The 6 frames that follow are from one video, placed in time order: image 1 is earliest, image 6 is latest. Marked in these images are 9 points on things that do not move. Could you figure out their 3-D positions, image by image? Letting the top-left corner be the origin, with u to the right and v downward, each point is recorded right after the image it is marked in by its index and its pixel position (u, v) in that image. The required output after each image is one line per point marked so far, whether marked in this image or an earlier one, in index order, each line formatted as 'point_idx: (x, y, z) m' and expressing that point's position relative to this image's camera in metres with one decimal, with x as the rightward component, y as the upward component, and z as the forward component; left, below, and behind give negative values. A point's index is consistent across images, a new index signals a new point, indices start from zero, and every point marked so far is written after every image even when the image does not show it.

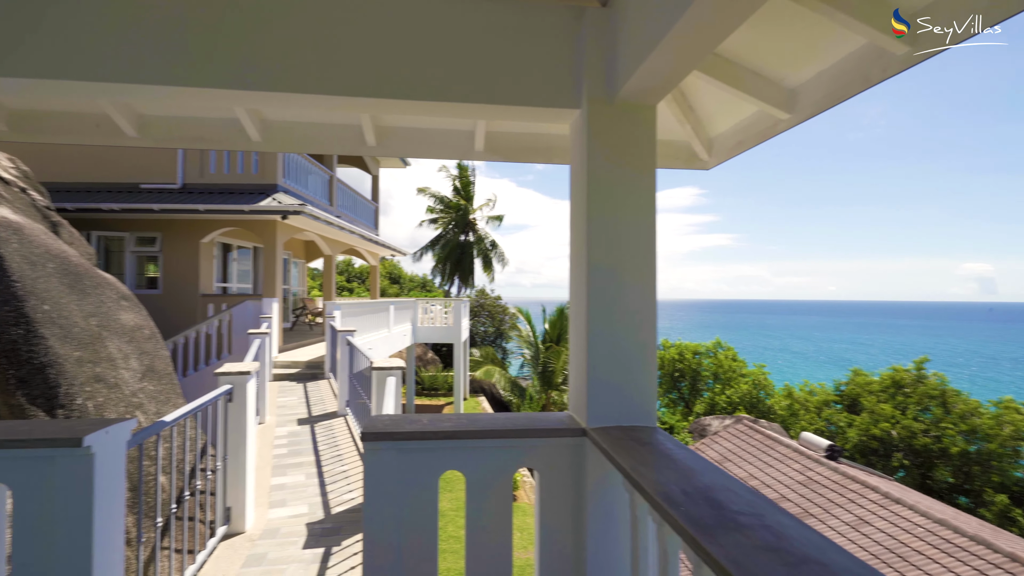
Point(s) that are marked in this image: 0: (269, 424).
0: (-3.6, -2.0, +7.3) m
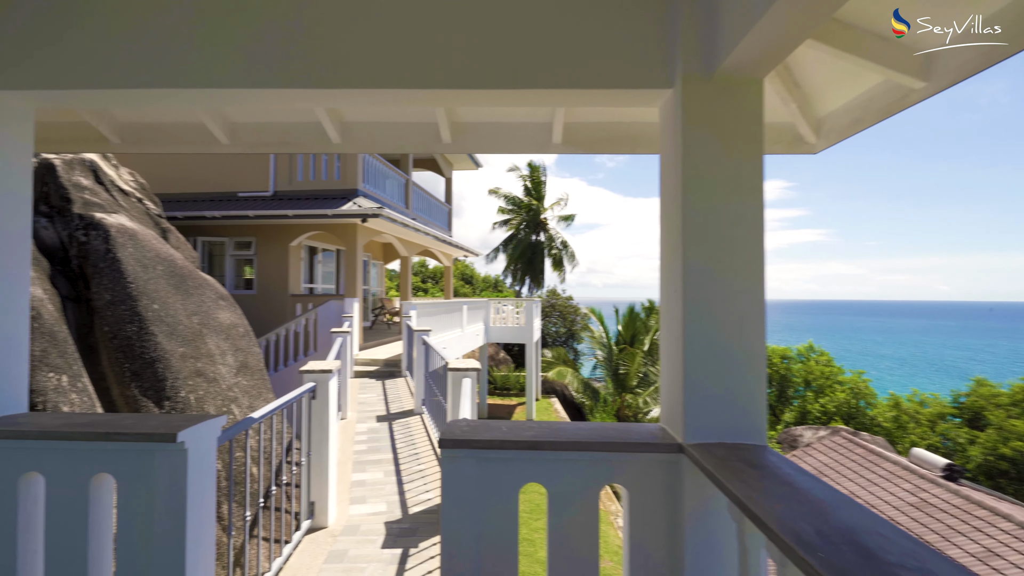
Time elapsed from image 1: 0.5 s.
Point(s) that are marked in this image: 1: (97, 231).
0: (-2.5, -2.0, +7.6) m
1: (-4.4, +0.6, +5.3) m
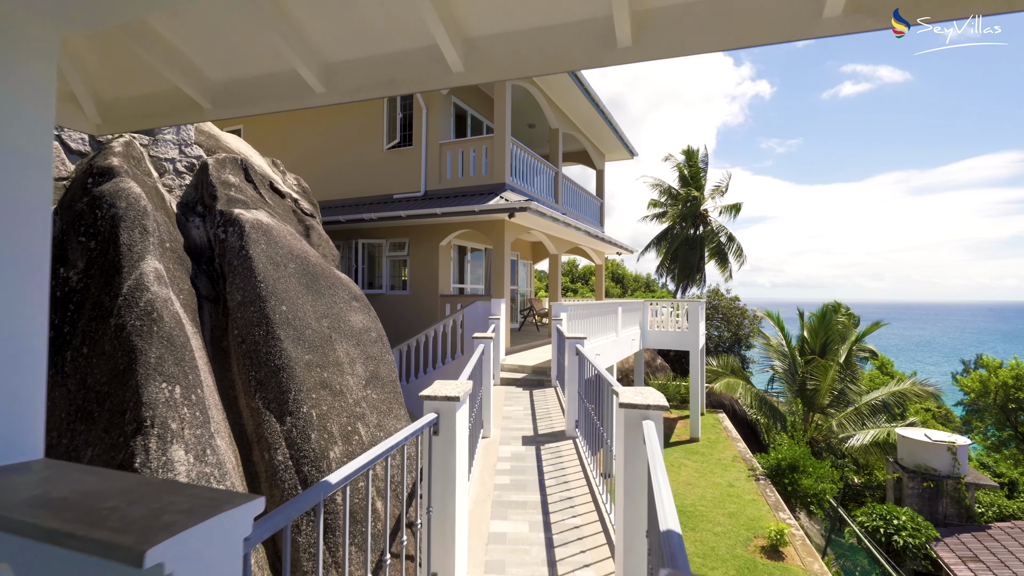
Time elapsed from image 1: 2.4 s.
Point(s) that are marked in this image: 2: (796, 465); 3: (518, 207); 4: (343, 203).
0: (-0.3, -2.0, +6.6) m
1: (-2.8, +0.6, +5.0) m
2: (+8.3, -5.2, +14.5) m
3: (+0.1, +1.9, +11.3) m
4: (-5.0, +2.5, +14.7) m
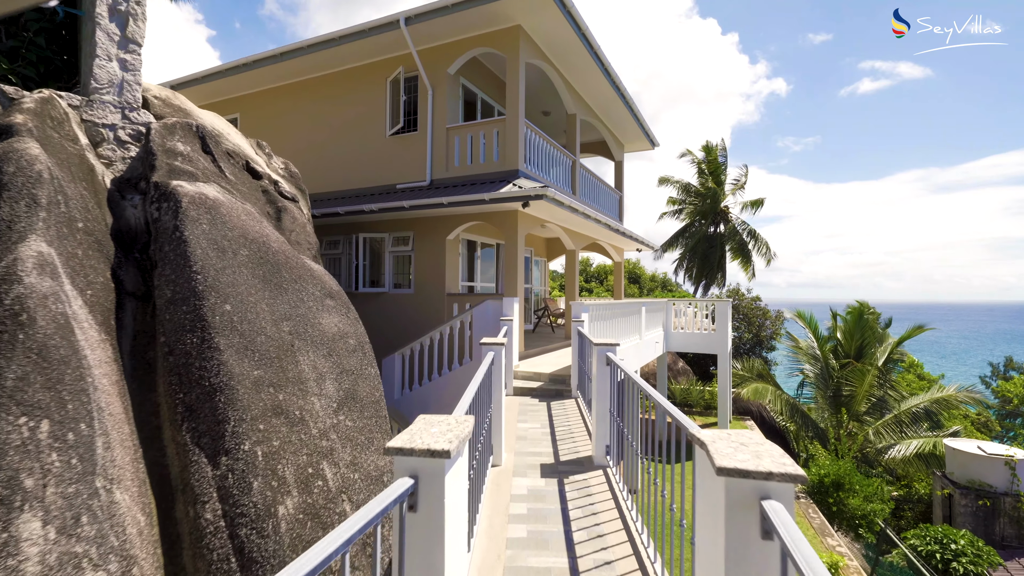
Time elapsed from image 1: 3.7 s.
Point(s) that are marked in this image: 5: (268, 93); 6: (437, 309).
0: (-0.1, -2.0, +5.4) m
1: (-2.7, +0.7, +3.8) m
2: (+8.7, -5.2, +13.1) m
3: (+0.4, +1.9, +10.1) m
4: (-4.6, +2.6, +13.6) m
5: (-7.4, +6.0, +15.1) m
6: (-1.9, -0.5, +12.3) m
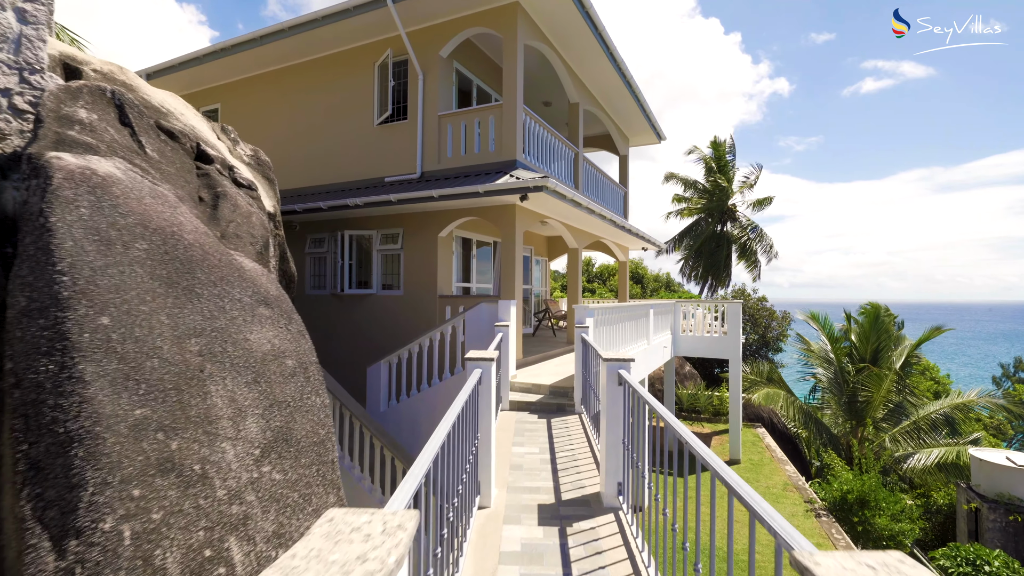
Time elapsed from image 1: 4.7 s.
0: (-0.2, -2.0, +4.4) m
1: (-2.8, +0.6, +2.9) m
2: (+8.6, -5.2, +12.1) m
3: (+0.4, +1.9, +9.1) m
4: (-4.7, +2.6, +12.6) m
5: (-7.5, +5.9, +14.1) m
6: (-1.9, -0.5, +11.3) m
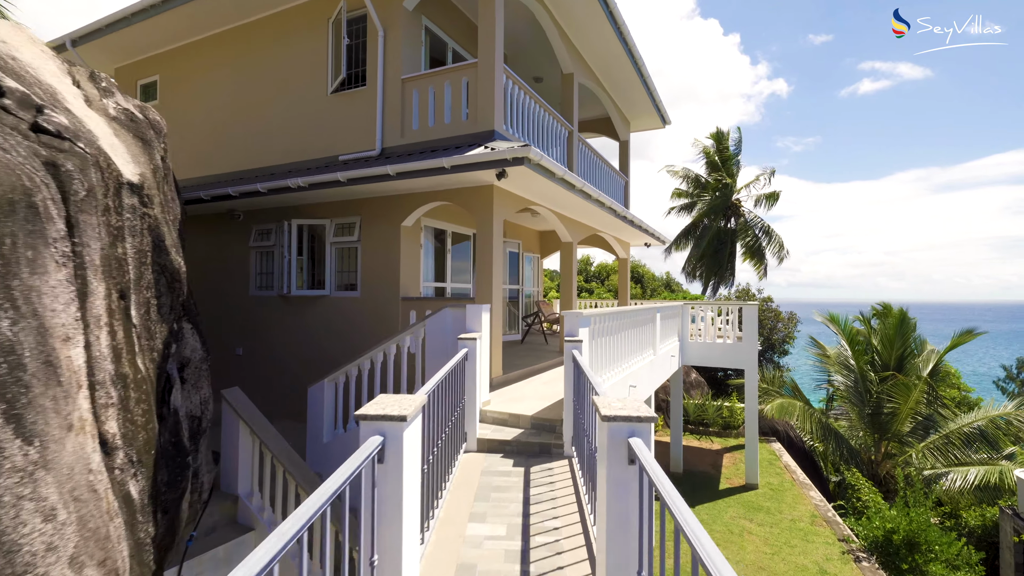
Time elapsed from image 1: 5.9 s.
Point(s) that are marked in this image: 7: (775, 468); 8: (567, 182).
0: (-0.5, -2.0, +2.4) m
1: (-3.1, +0.6, +0.9) m
2: (+8.3, -5.2, +10.1) m
3: (0.0, +1.9, +7.2) m
4: (-5.1, +2.5, +10.6) m
5: (-7.9, +5.9, +12.1) m
6: (-2.3, -0.6, +9.4) m
7: (+8.3, -5.7, +15.5) m
8: (+0.9, +1.8, +8.4) m
